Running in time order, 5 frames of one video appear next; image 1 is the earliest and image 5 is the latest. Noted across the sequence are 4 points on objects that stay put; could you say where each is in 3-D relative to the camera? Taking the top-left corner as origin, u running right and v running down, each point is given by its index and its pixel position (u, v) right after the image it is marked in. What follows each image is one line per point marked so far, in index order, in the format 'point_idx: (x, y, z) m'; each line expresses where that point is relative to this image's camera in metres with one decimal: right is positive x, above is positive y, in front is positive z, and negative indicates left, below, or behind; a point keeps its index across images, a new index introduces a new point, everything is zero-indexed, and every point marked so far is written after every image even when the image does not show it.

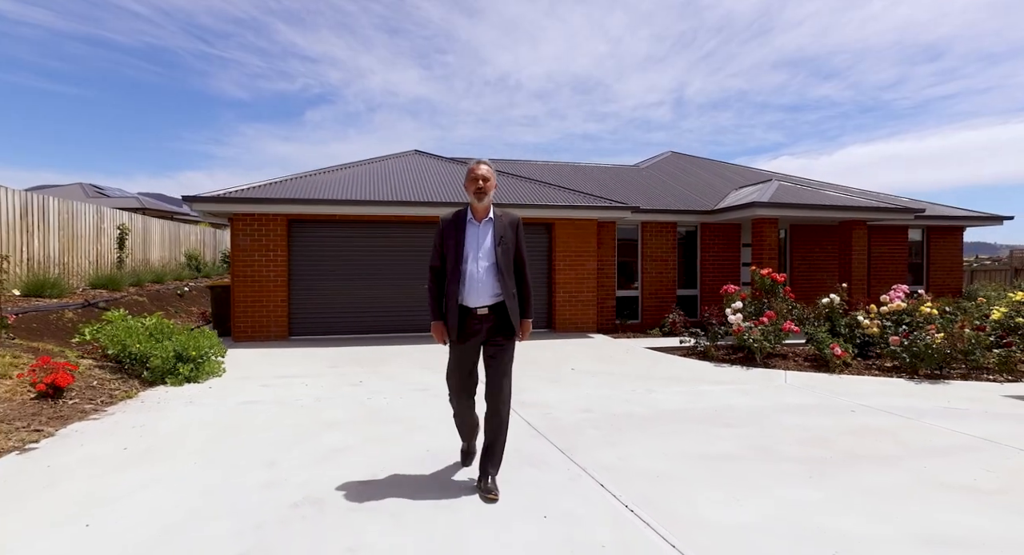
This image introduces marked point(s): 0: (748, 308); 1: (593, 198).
0: (+3.5, -0.4, +8.0) m
1: (+1.4, +1.4, +9.5) m
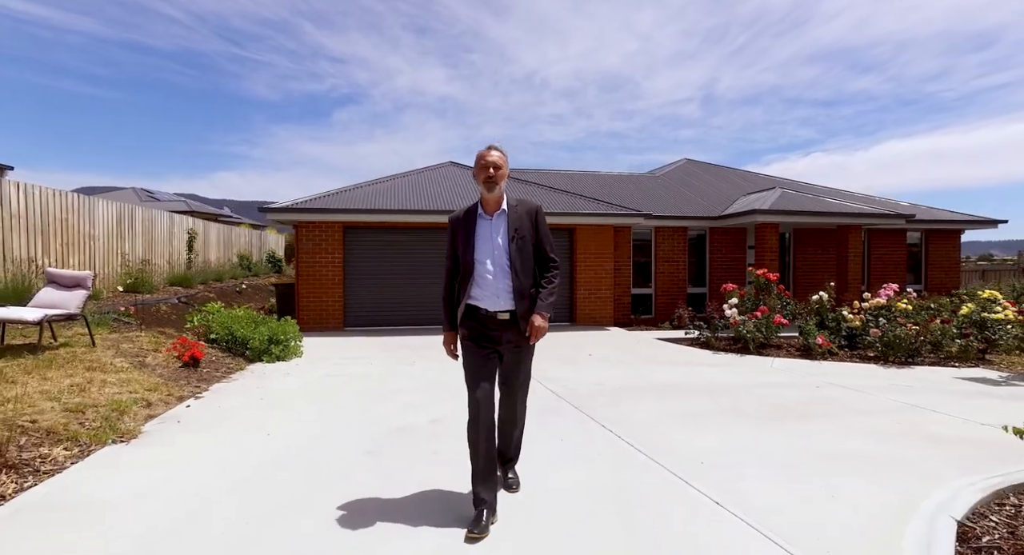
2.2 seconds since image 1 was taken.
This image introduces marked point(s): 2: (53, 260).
0: (+4.0, -0.4, +9.1) m
1: (+2.0, +1.4, +10.7) m
2: (-8.5, +0.3, +10.0) m
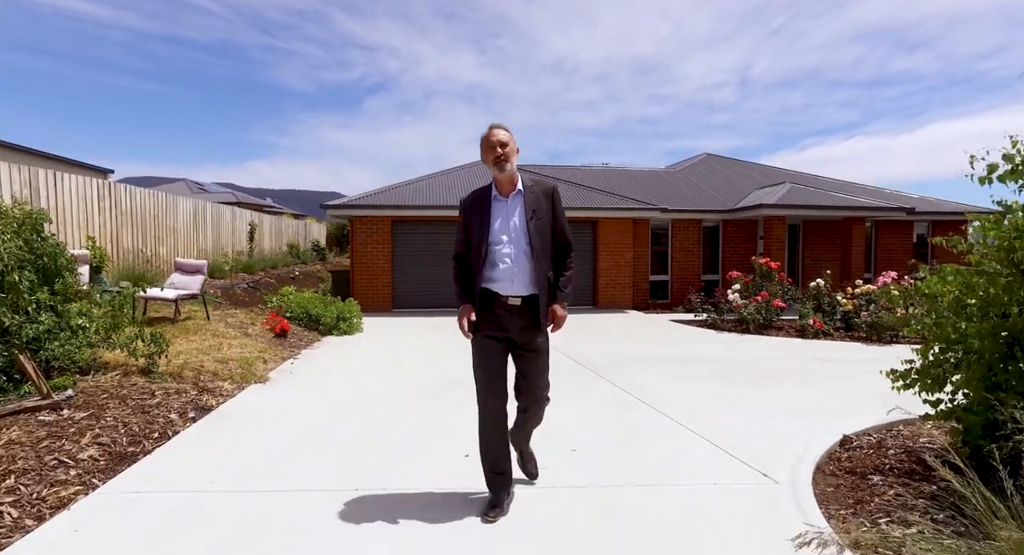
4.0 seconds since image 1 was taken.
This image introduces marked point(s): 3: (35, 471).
0: (+4.5, -0.2, +10.1) m
1: (+2.6, +1.7, +11.8) m
2: (-7.9, +0.6, +11.7) m
3: (-2.4, -1.0, +2.7) m
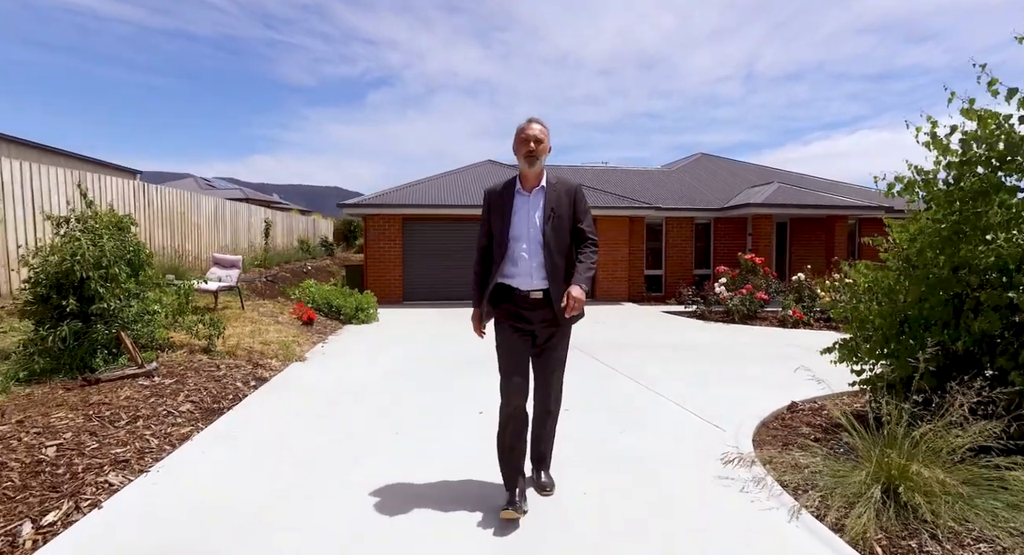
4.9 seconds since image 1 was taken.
0: (+4.6, -0.1, +10.9) m
1: (+2.7, +1.8, +12.5) m
2: (-7.9, +0.7, +12.5) m
3: (-2.3, -0.9, +3.5) m
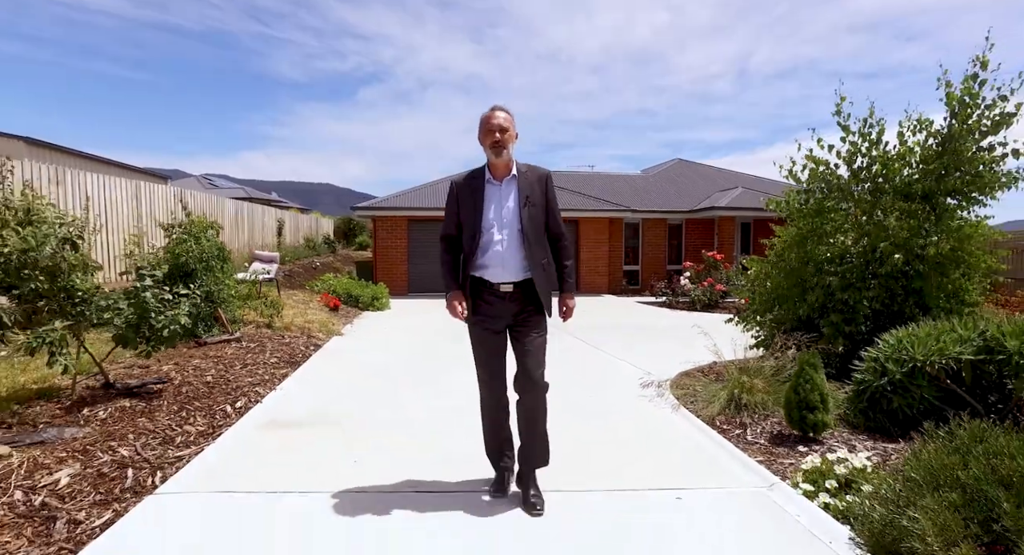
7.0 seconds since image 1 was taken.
0: (+4.5, 0.0, +12.5) m
1: (+2.5, +2.0, +14.1) m
2: (-8.0, +0.9, +14.0) m
3: (-2.4, -0.8, +5.0) m
